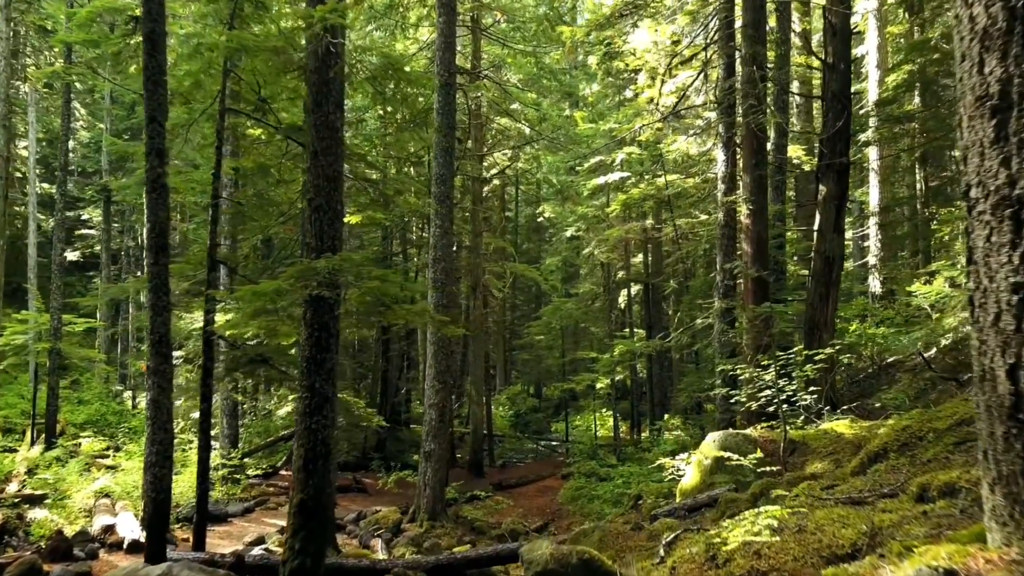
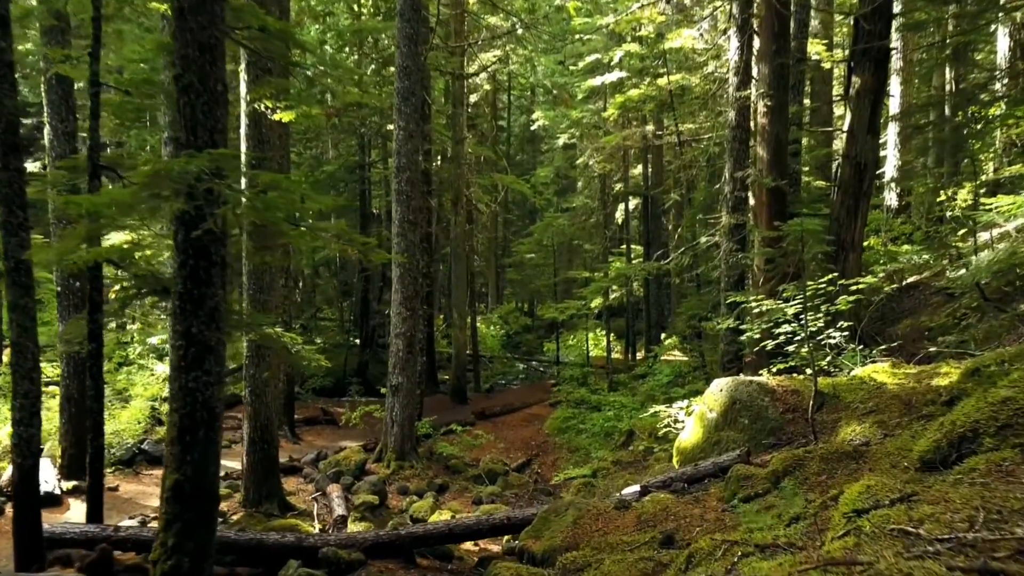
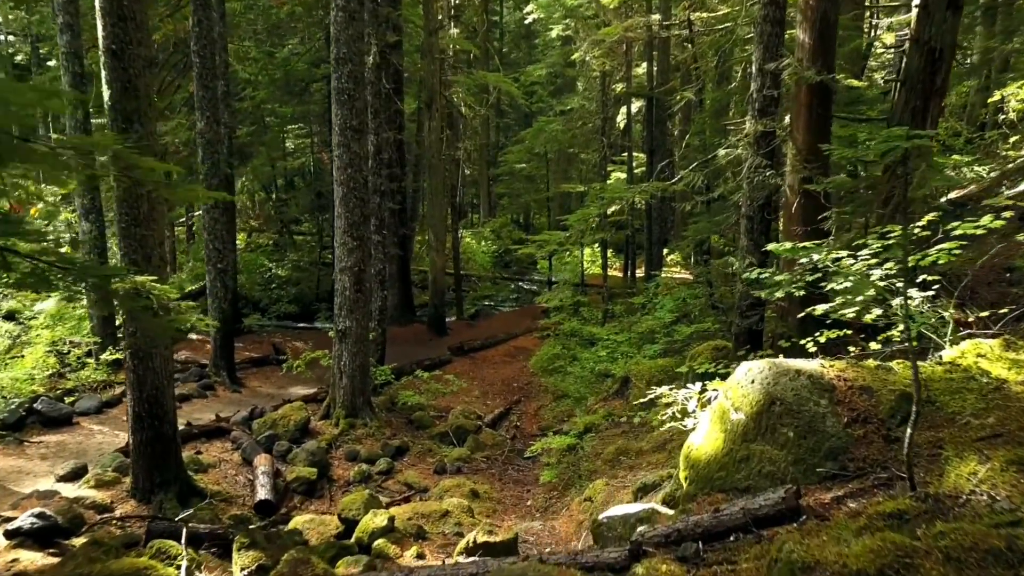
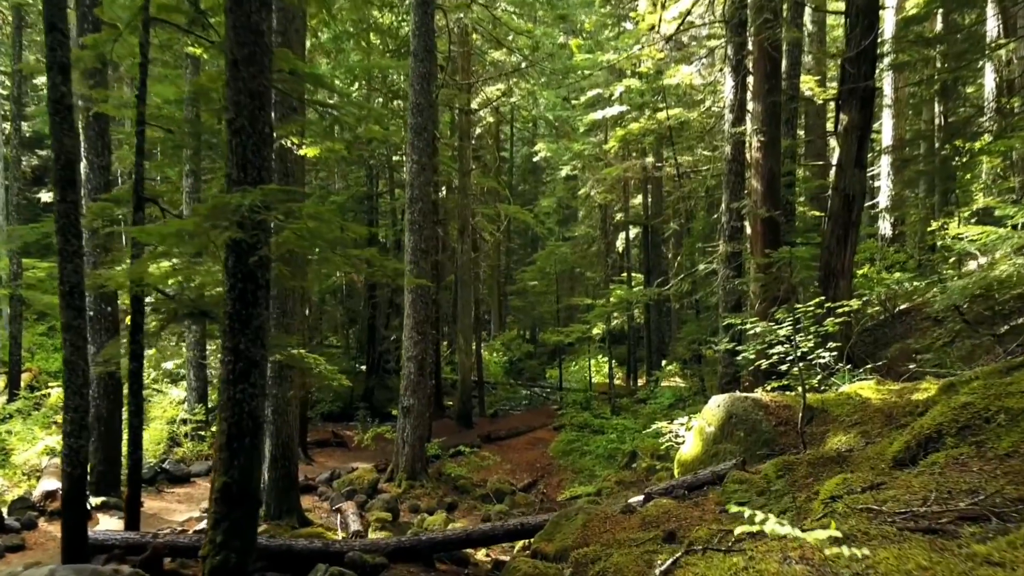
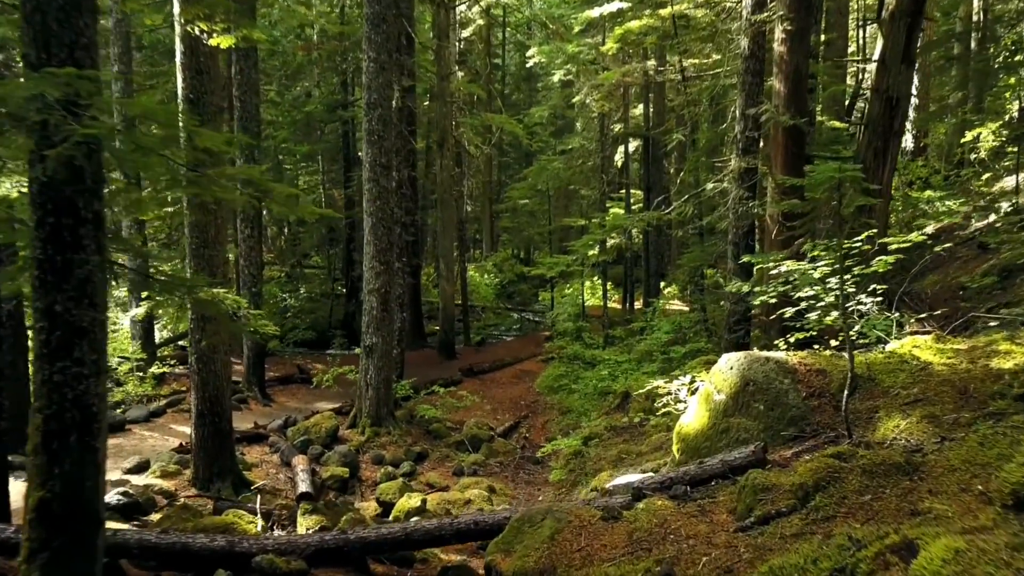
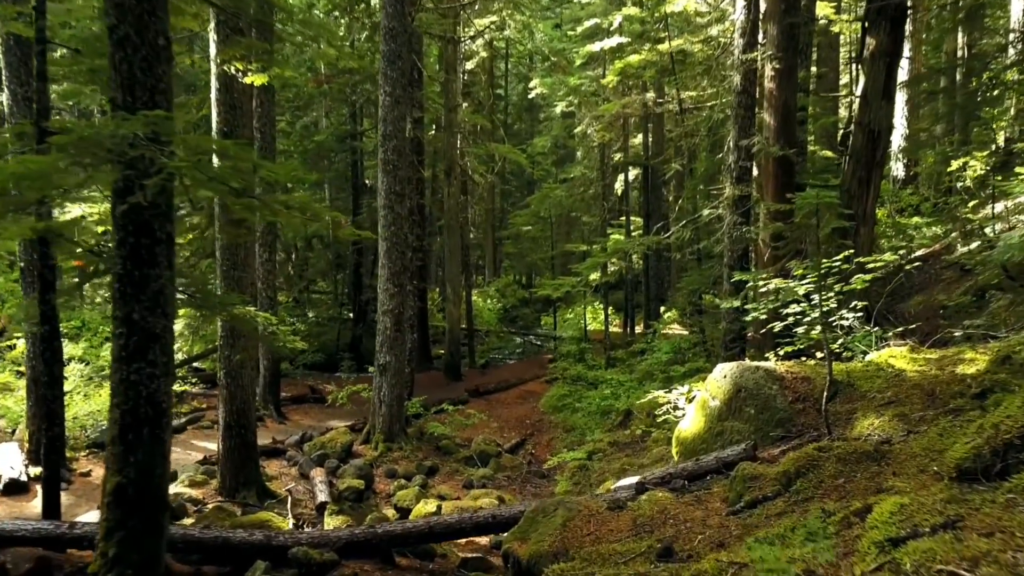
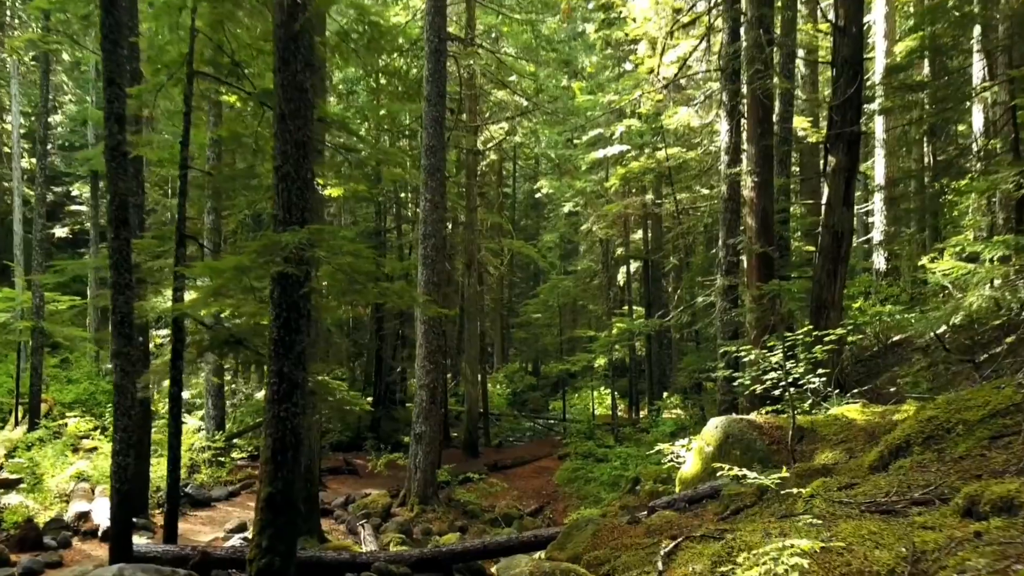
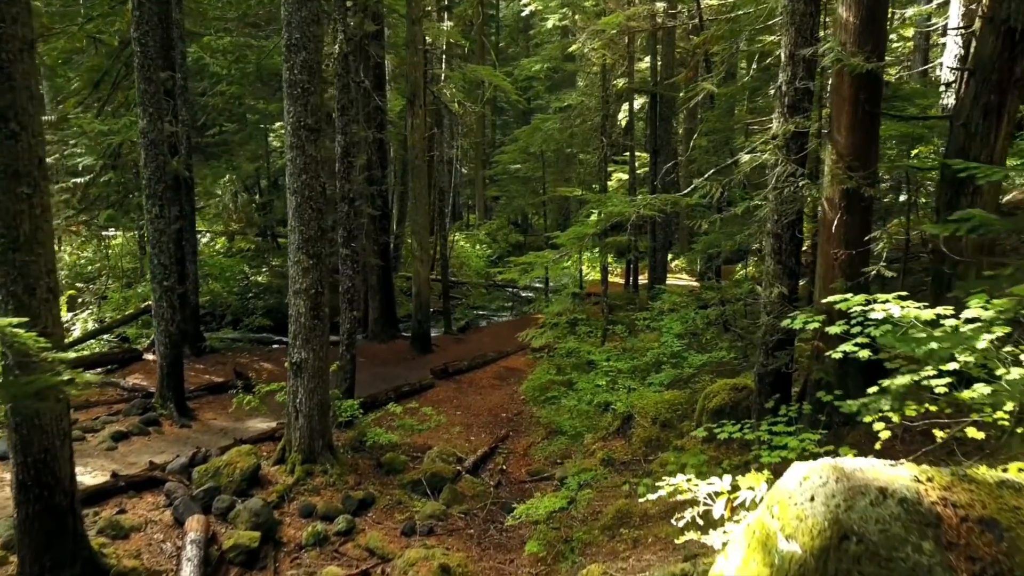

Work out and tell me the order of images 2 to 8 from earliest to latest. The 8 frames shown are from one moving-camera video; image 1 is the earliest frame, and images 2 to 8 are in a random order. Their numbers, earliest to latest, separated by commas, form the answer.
7, 4, 2, 6, 5, 3, 8
